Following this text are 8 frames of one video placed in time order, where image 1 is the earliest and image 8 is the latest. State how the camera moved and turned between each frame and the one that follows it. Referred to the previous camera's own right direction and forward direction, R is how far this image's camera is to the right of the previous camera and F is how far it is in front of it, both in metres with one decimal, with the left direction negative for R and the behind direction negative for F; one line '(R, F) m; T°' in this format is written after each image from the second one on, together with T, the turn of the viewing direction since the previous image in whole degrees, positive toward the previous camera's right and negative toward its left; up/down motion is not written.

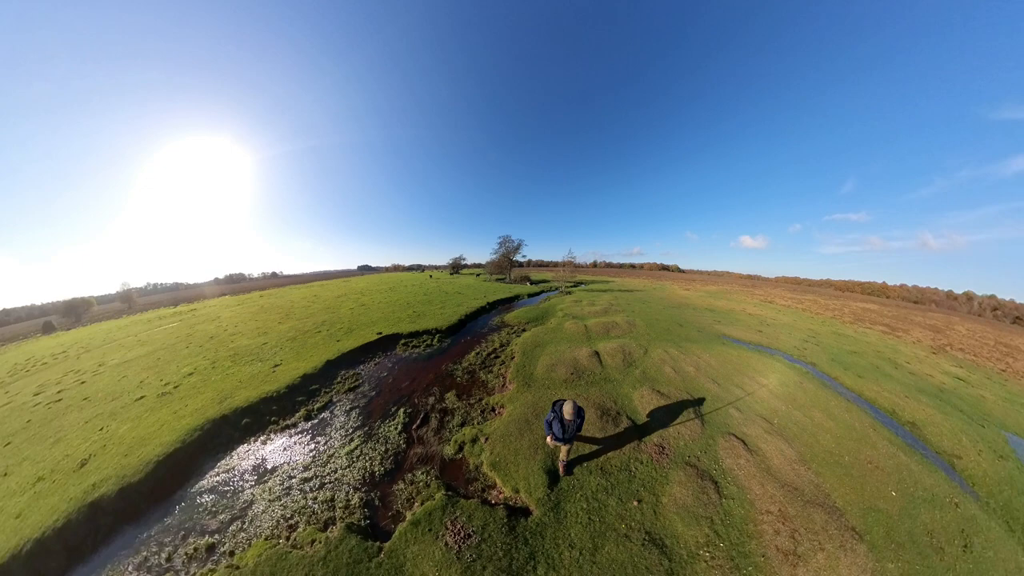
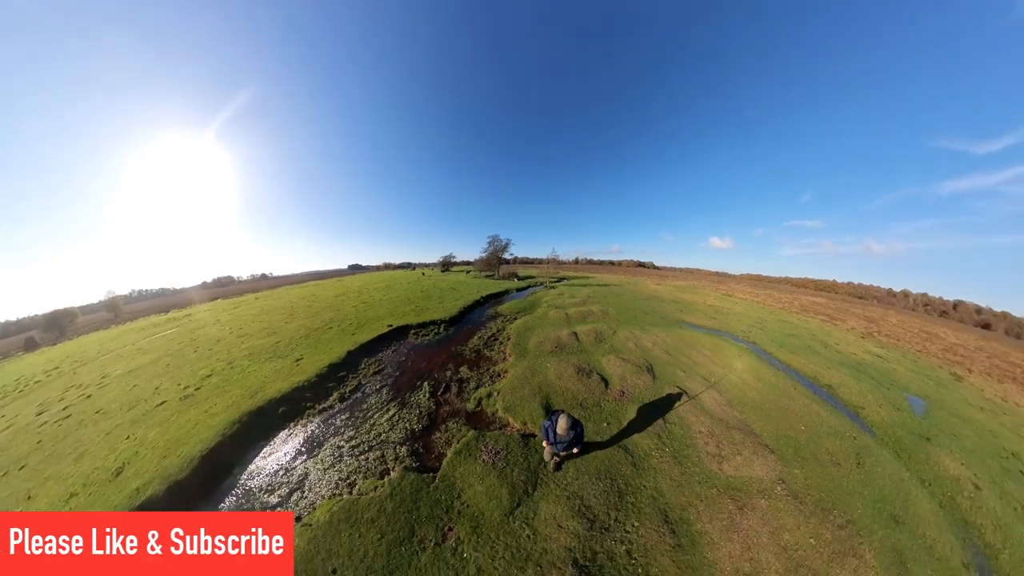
(-1.0, -2.5) m; +4°
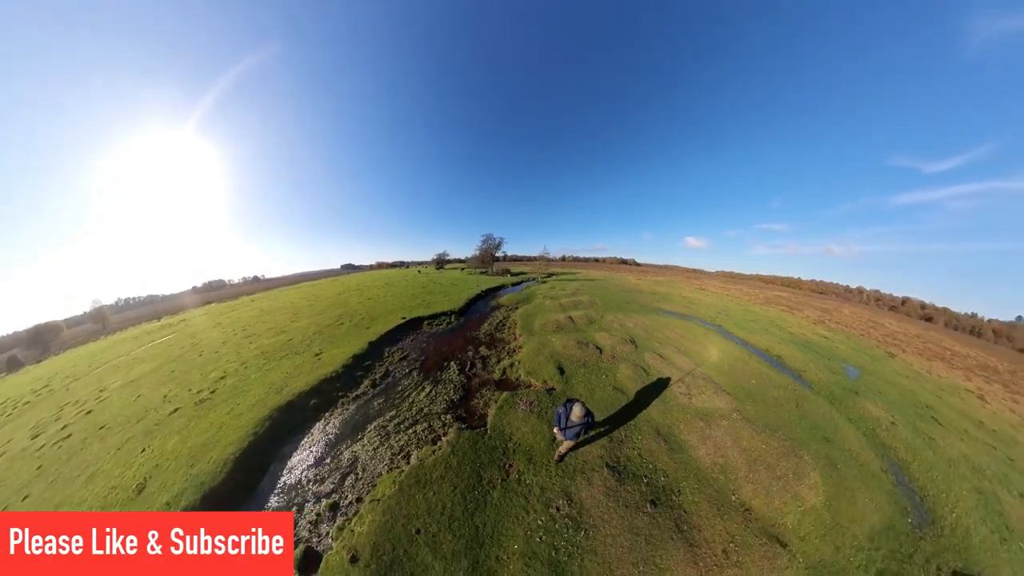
(-1.4, -2.9) m; +3°
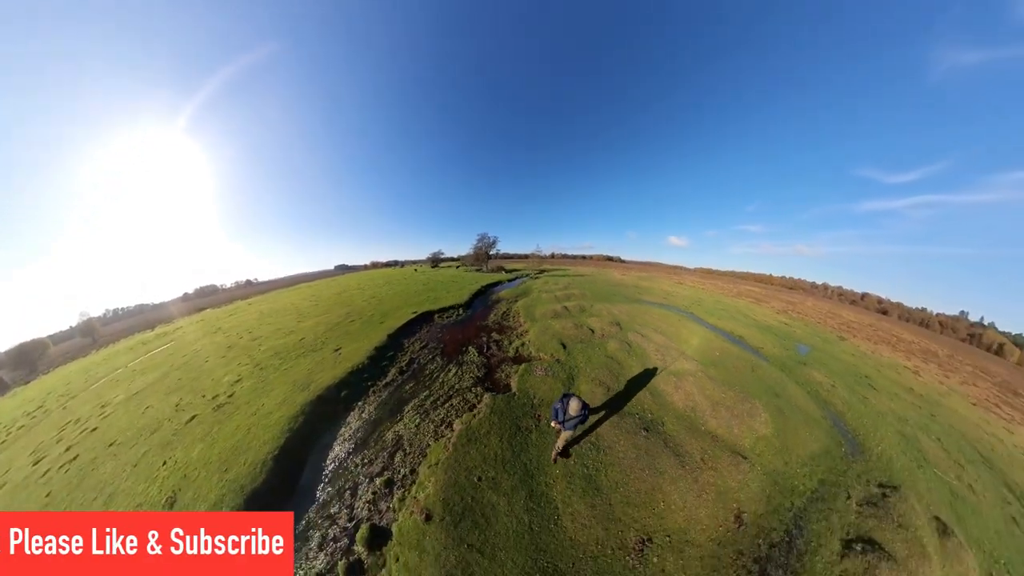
(-1.5, -2.6) m; +3°
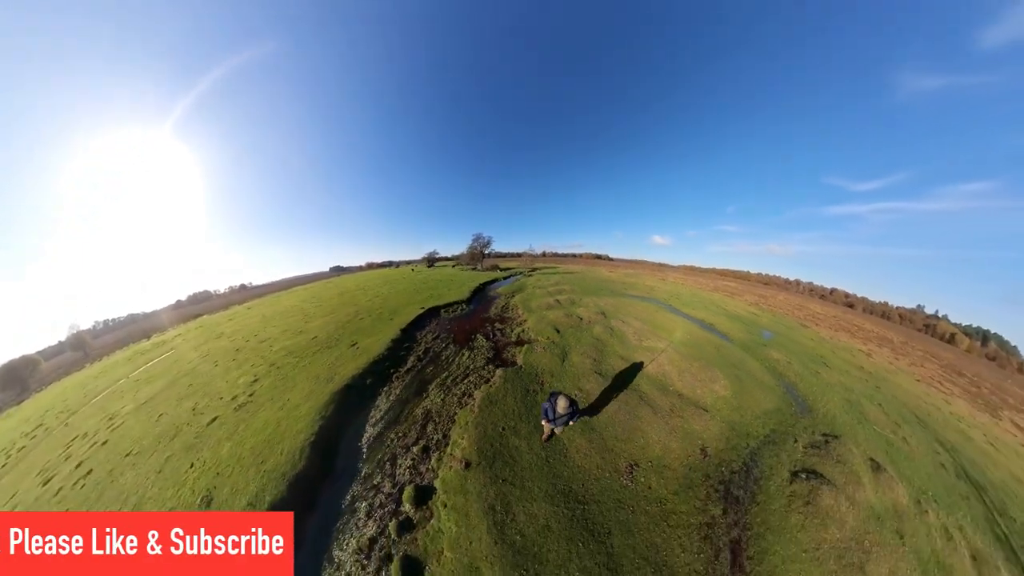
(-1.3, -2.4) m; +3°
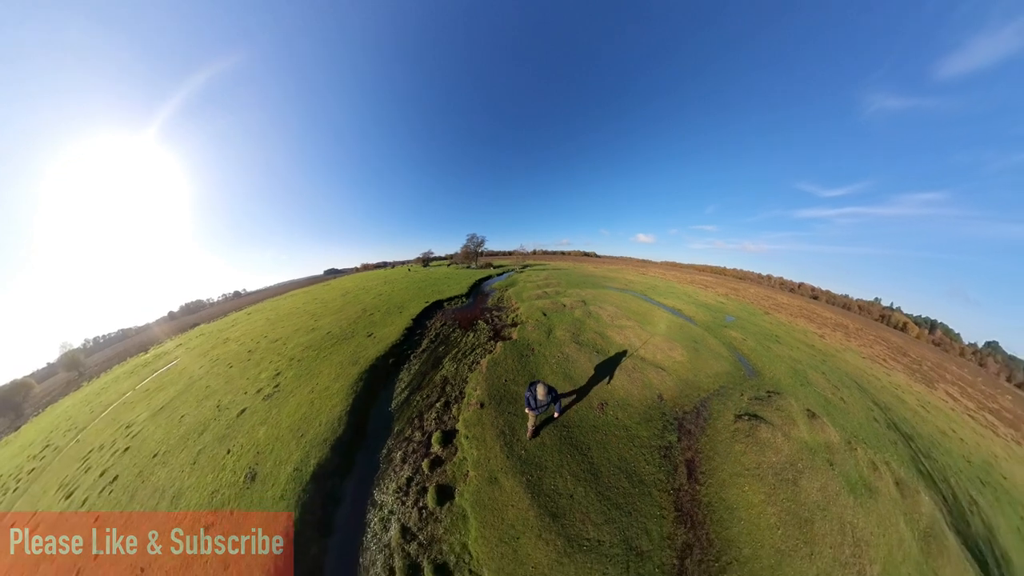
(-1.6, -2.6) m; +3°
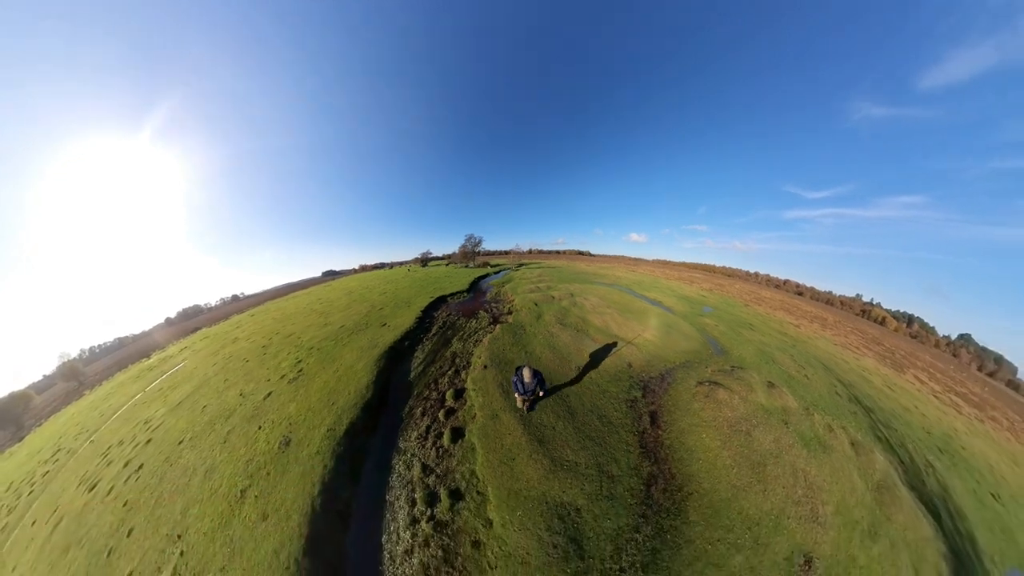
(-0.9, -1.9) m; +2°
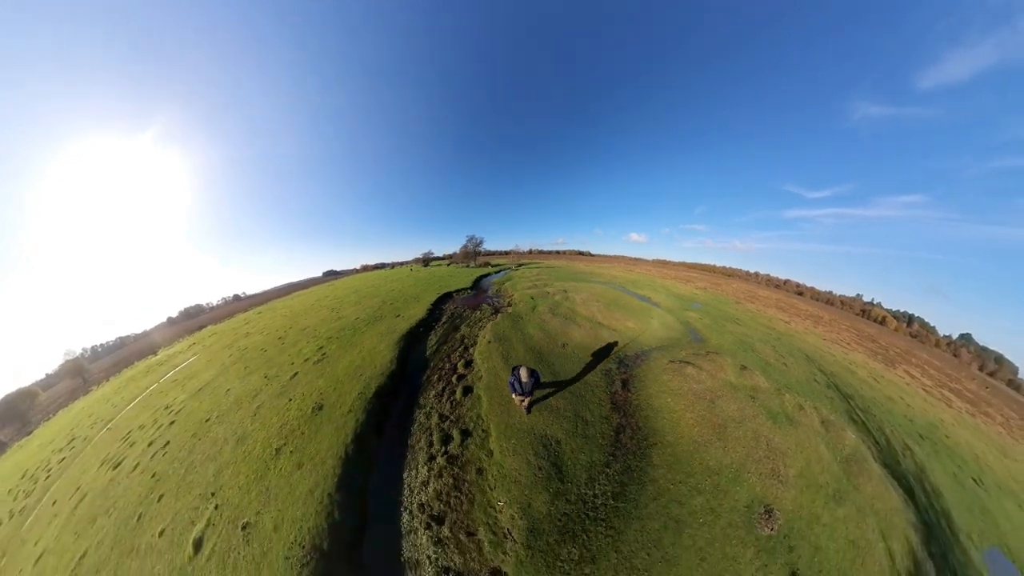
(+0.2, -1.6) m; 0°
